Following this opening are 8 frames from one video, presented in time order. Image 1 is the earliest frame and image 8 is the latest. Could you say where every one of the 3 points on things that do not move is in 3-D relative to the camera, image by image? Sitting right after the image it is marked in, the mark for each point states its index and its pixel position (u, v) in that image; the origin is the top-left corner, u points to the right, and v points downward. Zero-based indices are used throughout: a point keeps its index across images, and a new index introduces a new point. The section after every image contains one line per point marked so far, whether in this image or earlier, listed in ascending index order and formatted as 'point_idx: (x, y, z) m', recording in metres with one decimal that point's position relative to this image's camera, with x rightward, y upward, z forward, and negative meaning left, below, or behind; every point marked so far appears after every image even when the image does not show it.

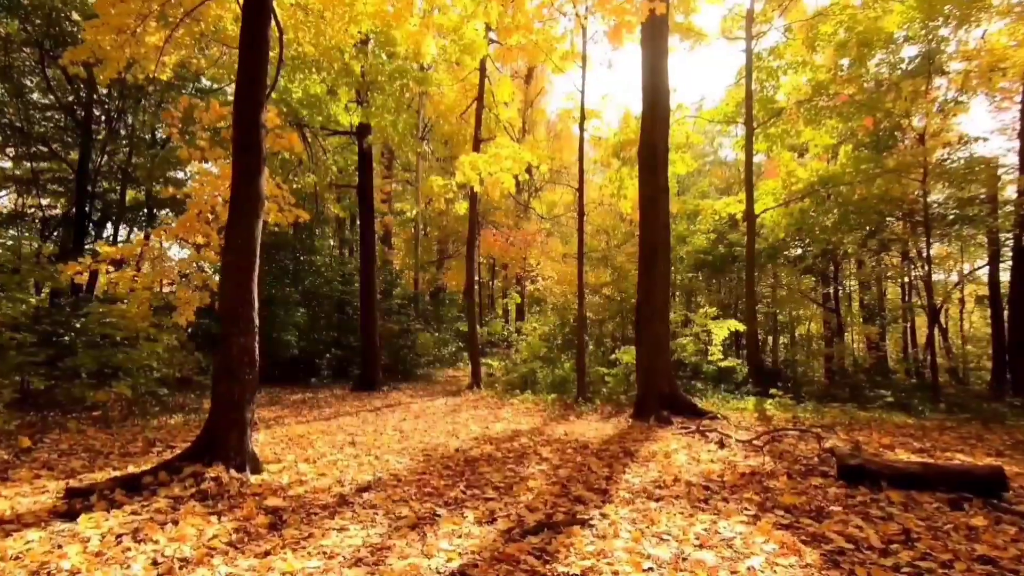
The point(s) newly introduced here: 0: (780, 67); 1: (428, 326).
0: (+6.5, +5.4, +13.6) m
1: (-2.8, -1.3, +18.5) m
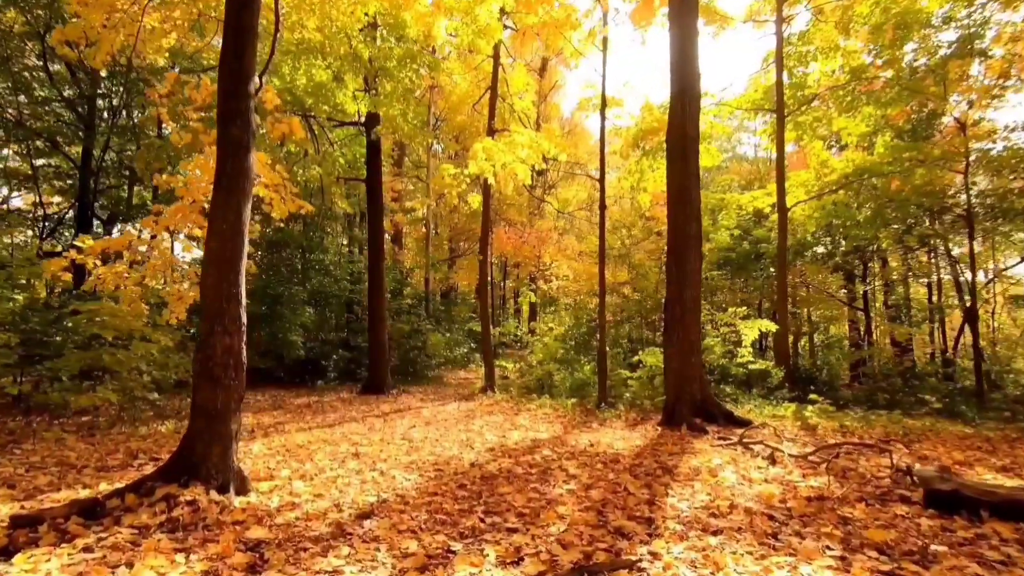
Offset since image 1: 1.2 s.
0: (+6.8, +5.4, +12.8) m
1: (-2.4, -1.3, +17.9) m
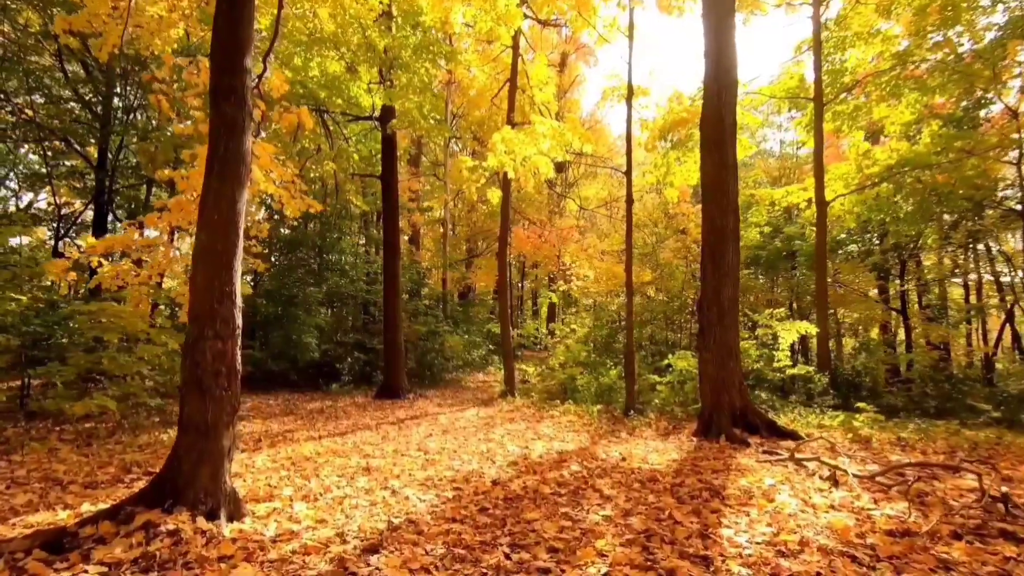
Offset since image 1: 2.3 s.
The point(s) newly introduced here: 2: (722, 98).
0: (+7.3, +5.4, +12.0) m
1: (-1.8, -1.3, +17.4) m
2: (+3.0, +2.7, +7.9) m
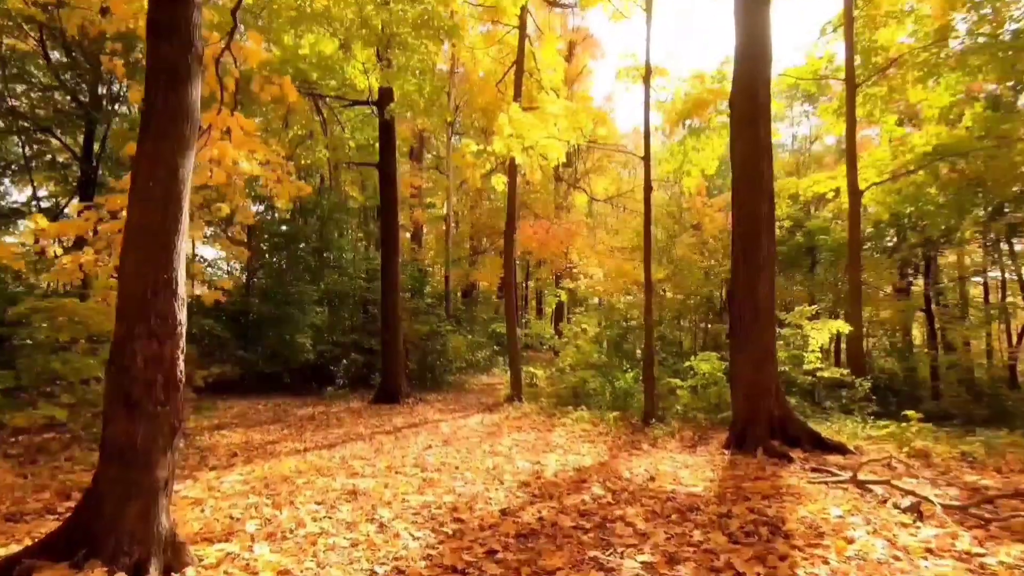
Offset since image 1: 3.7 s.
0: (+7.4, +5.5, +11.1) m
1: (-1.6, -1.2, +16.6) m
2: (+3.1, +2.8, +7.1) m
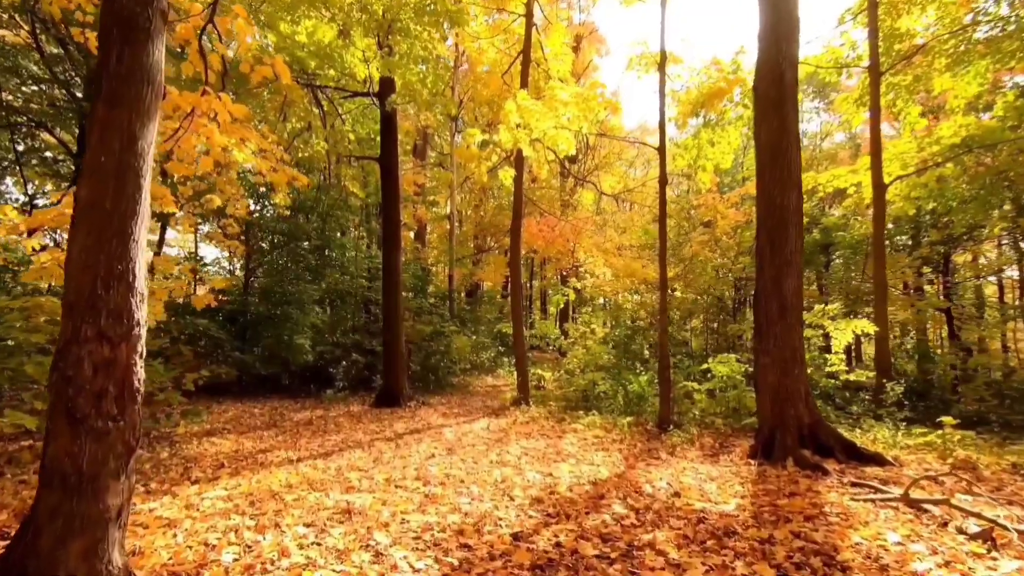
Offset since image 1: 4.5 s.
0: (+7.5, +5.5, +10.6) m
1: (-1.4, -1.2, +16.2) m
2: (+3.2, +2.8, +6.6) m
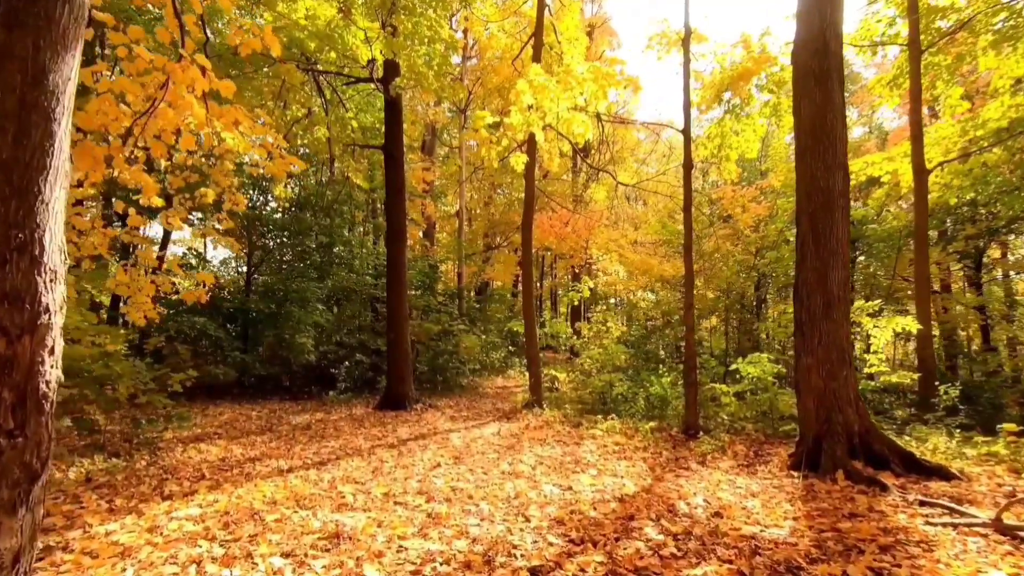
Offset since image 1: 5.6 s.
0: (+7.7, +5.6, +9.9) m
1: (-1.1, -1.1, +15.6) m
2: (+3.3, +2.9, +5.9) m
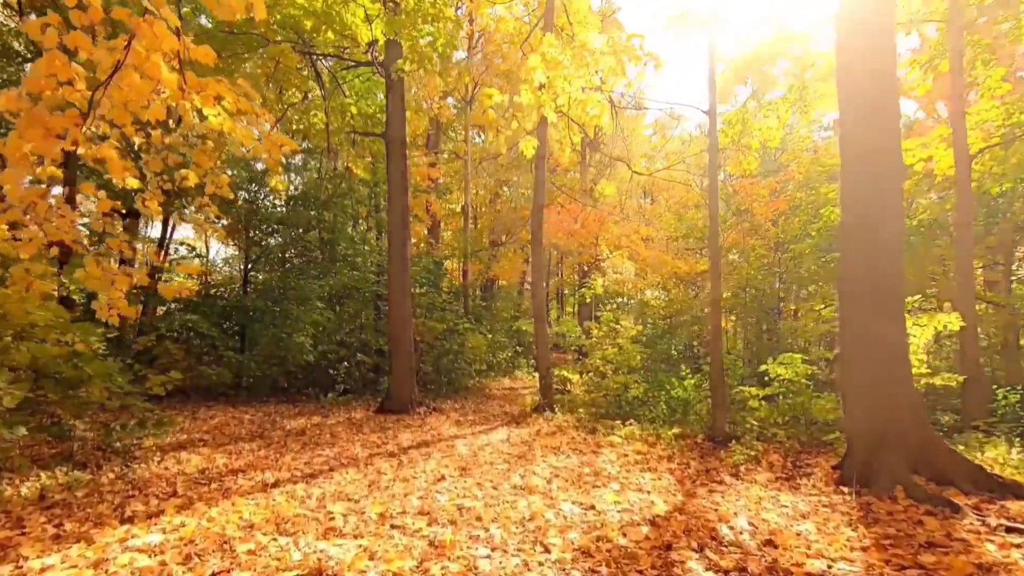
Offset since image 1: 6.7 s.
0: (+7.9, +5.7, +9.2) m
1: (-0.9, -1.0, +15.0) m
2: (+3.5, +3.0, +5.3) m
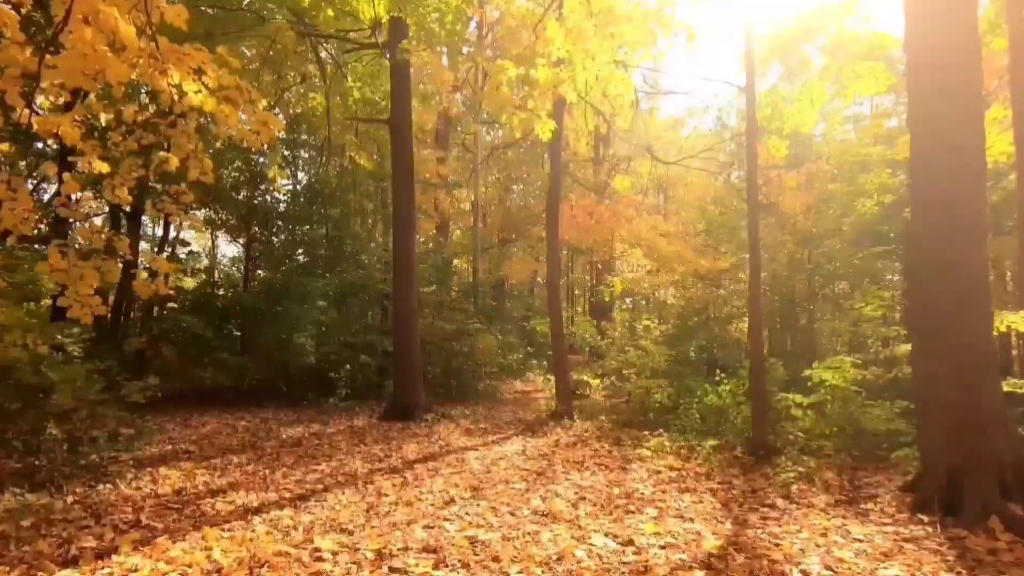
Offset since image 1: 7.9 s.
0: (+8.1, +5.7, +8.4) m
1: (-0.6, -1.0, +14.3) m
2: (+3.6, +3.0, +4.5) m
